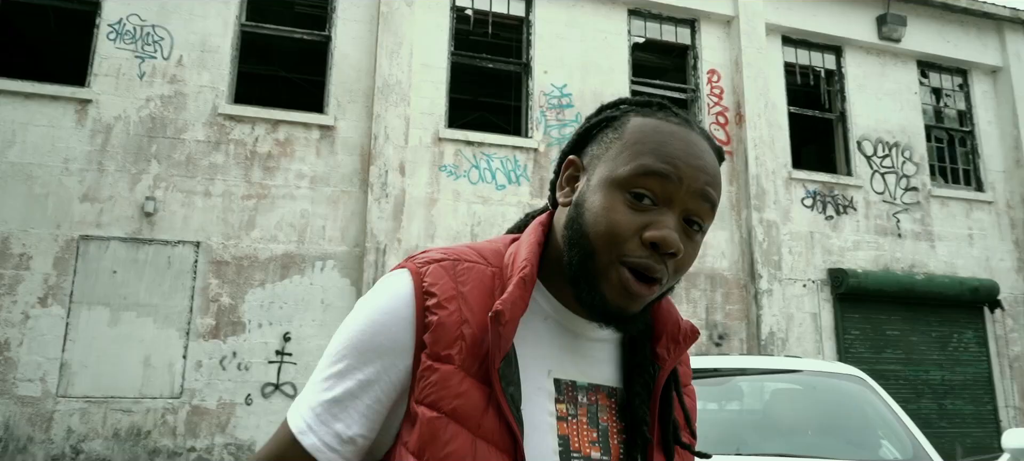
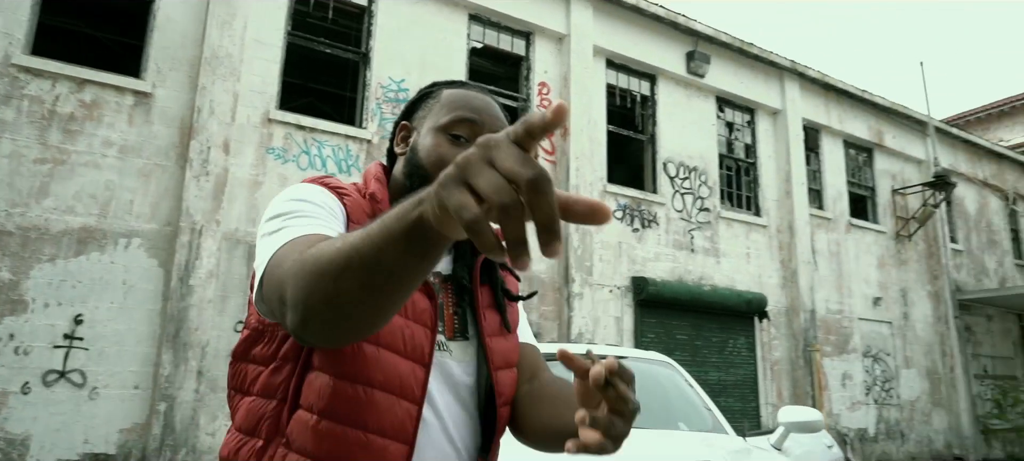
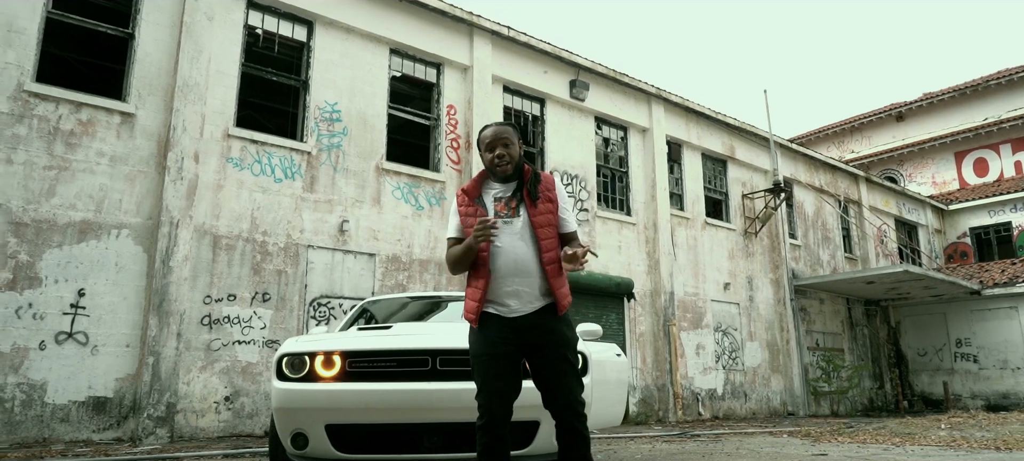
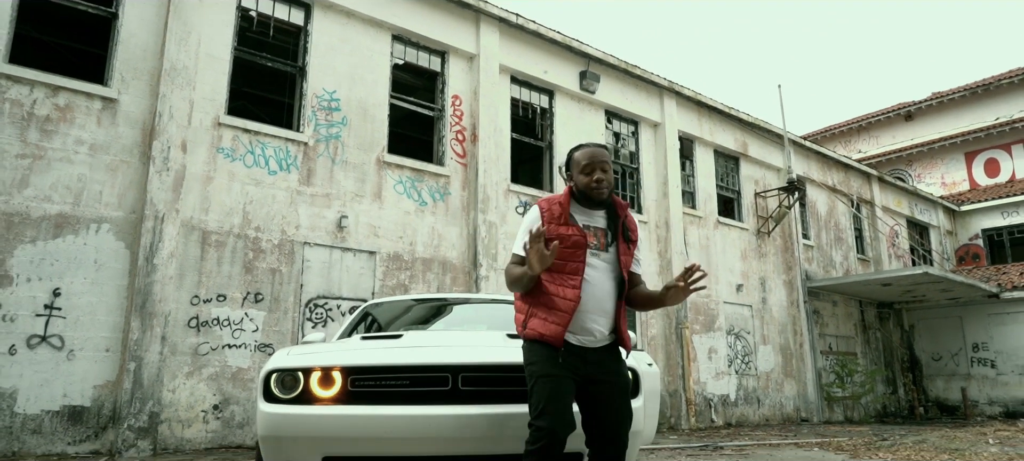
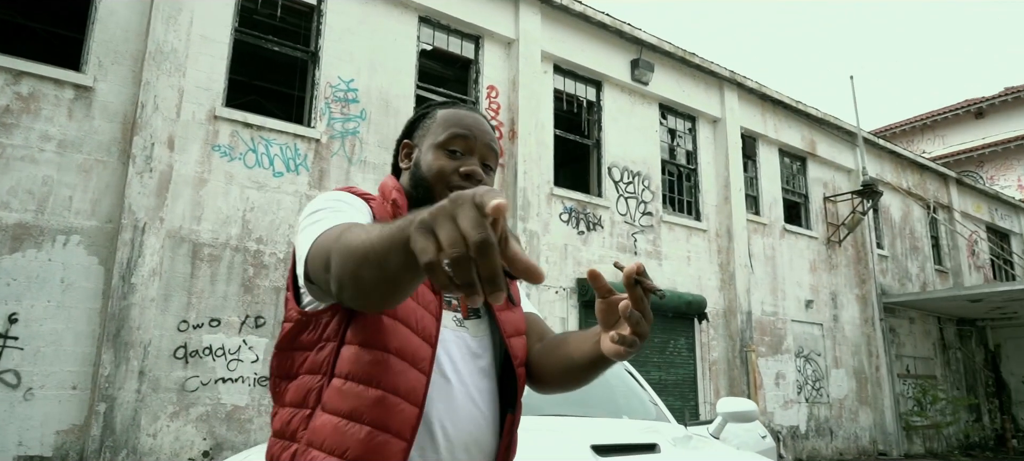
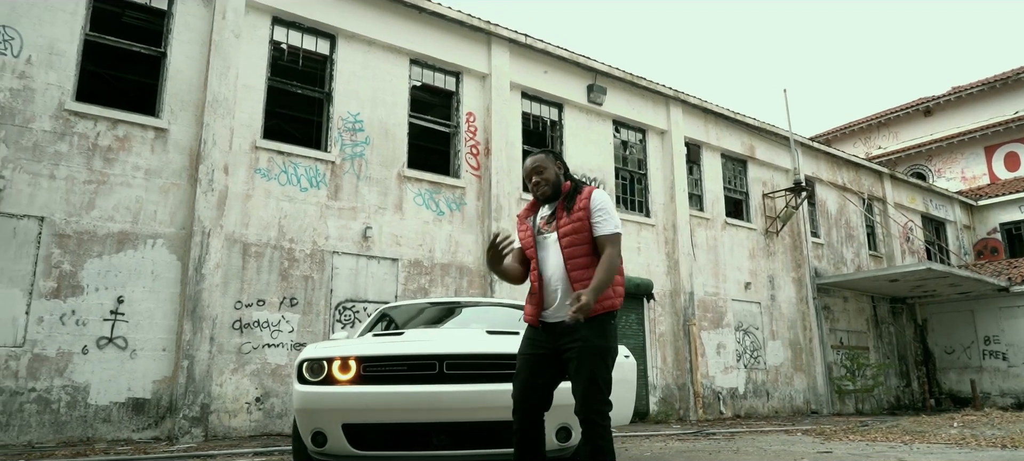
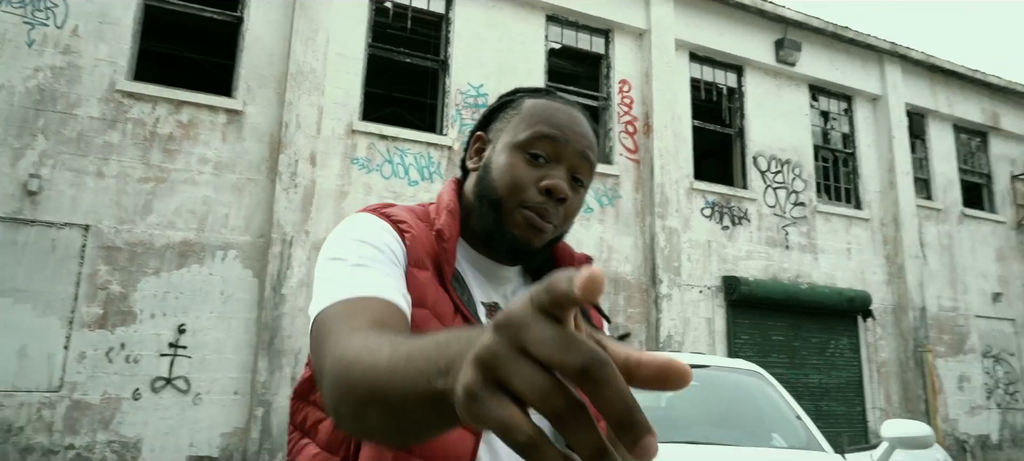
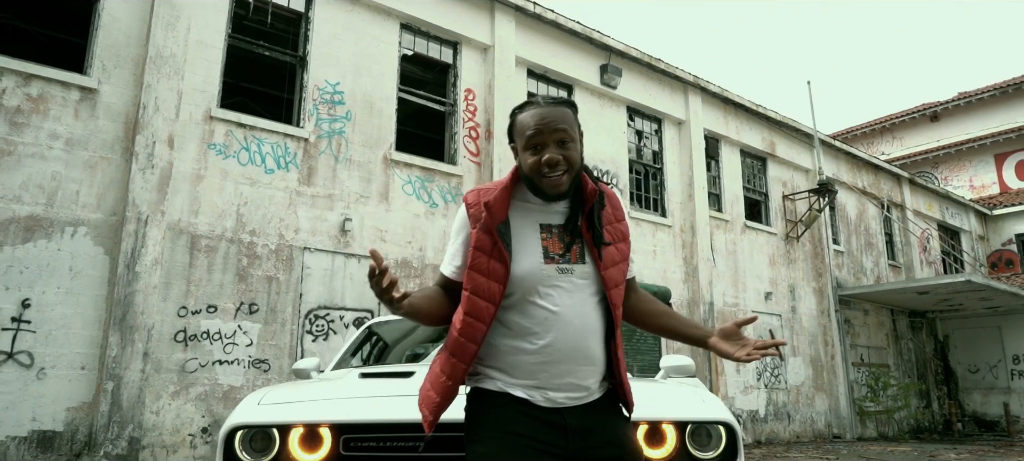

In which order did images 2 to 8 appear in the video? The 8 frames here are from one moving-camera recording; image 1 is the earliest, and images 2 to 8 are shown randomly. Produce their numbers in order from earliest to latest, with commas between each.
7, 2, 5, 8, 4, 3, 6
